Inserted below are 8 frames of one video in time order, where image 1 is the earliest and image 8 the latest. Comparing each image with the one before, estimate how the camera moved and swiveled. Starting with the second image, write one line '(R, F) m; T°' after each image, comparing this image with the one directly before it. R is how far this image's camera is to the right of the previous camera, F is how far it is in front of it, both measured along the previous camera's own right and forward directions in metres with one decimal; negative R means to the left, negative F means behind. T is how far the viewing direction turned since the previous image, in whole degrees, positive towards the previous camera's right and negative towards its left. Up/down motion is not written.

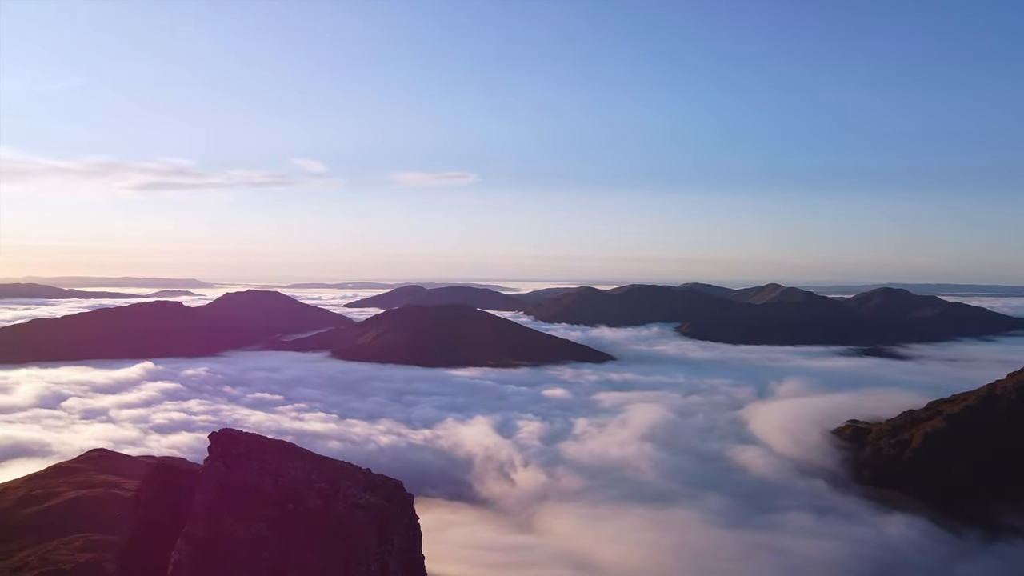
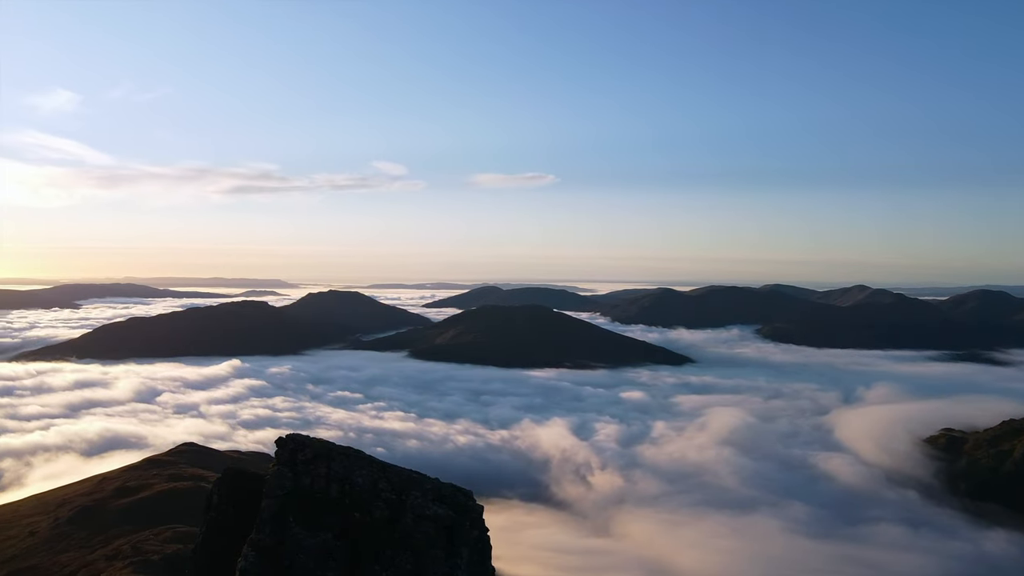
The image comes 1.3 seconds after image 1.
(+0.1, +0.8) m; -5°
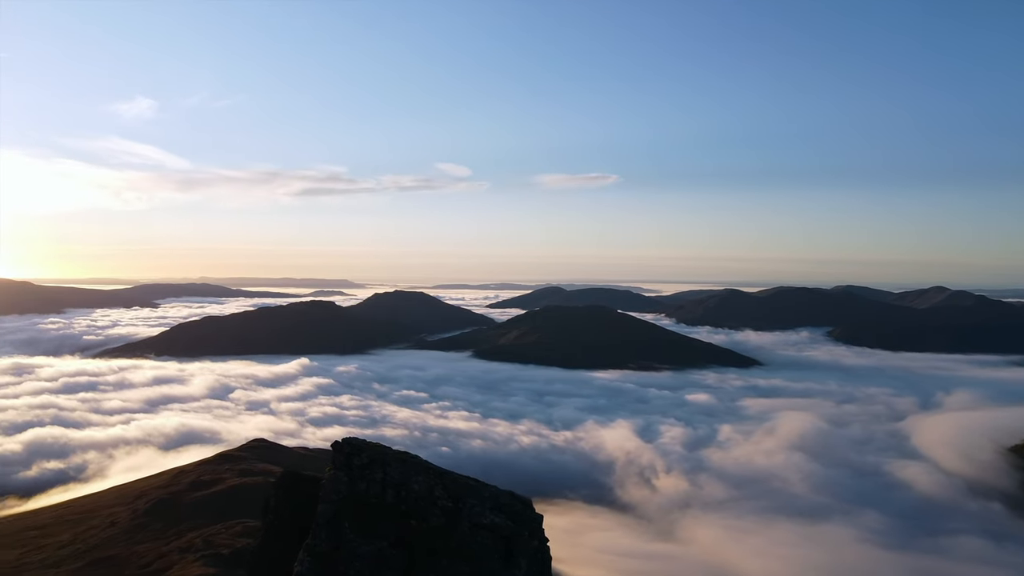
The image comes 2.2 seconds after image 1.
(+0.1, +0.6) m; -5°
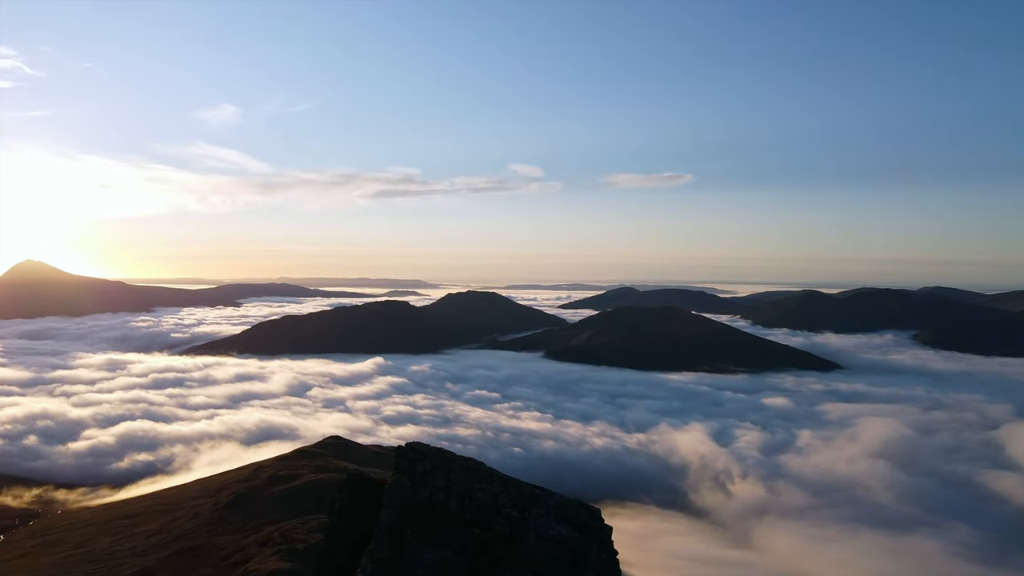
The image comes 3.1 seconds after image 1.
(+0.1, +0.6) m; -5°
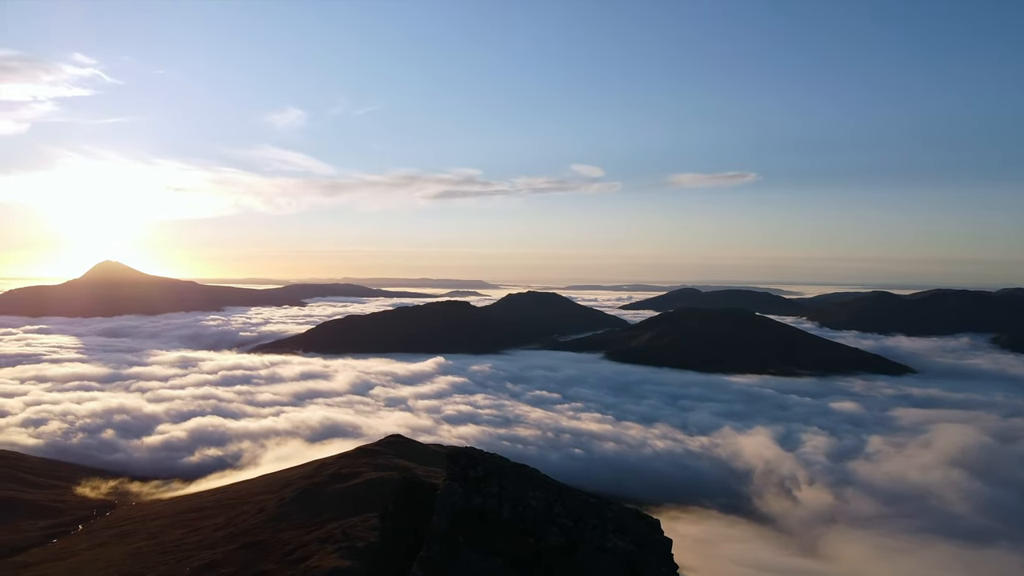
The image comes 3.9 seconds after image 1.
(+0.1, +0.6) m; -4°
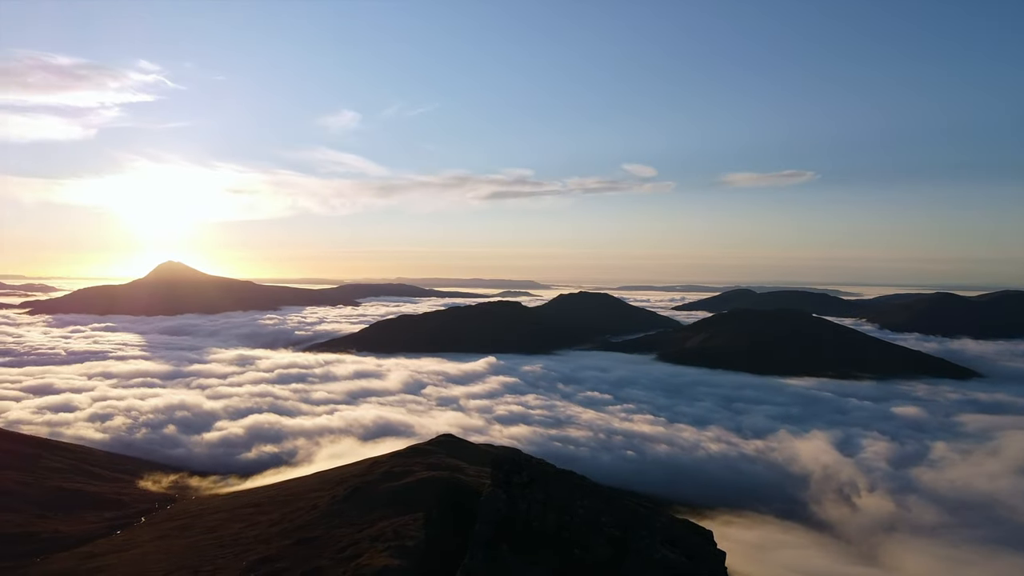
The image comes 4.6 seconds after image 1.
(+0.1, +0.5) m; -4°
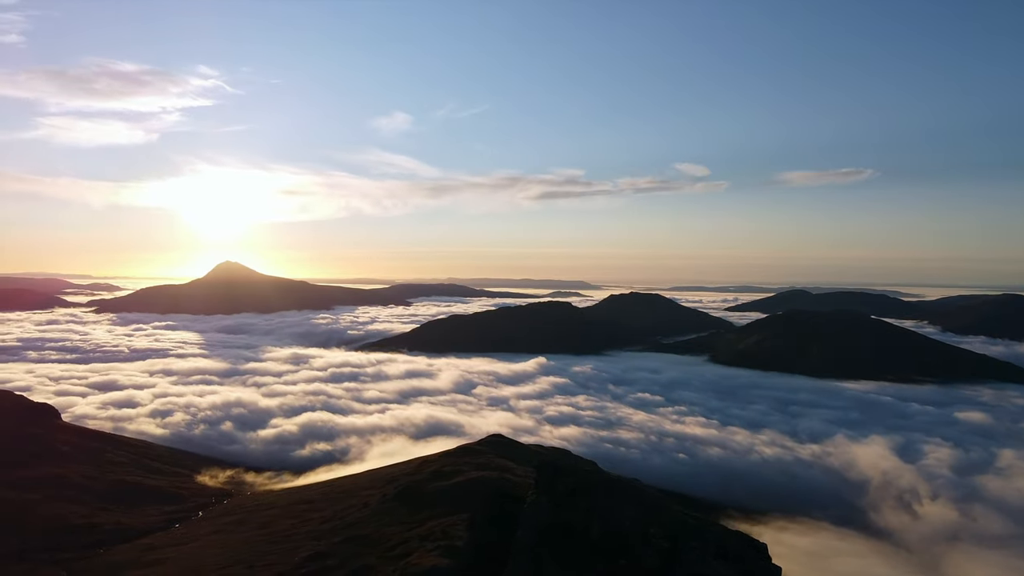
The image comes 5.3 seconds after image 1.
(+0.1, +0.6) m; -4°
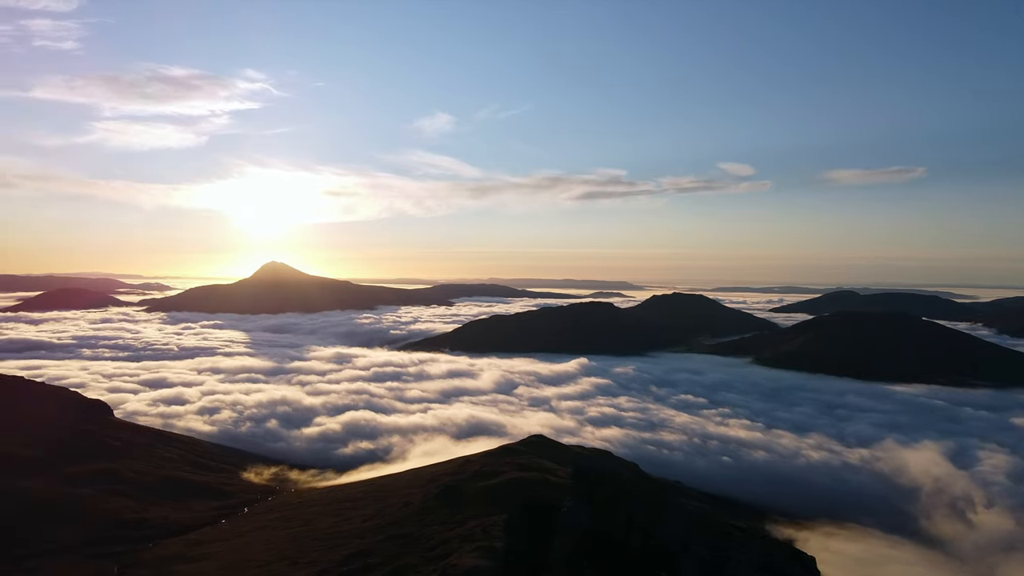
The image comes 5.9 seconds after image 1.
(+0.1, +0.4) m; -3°
